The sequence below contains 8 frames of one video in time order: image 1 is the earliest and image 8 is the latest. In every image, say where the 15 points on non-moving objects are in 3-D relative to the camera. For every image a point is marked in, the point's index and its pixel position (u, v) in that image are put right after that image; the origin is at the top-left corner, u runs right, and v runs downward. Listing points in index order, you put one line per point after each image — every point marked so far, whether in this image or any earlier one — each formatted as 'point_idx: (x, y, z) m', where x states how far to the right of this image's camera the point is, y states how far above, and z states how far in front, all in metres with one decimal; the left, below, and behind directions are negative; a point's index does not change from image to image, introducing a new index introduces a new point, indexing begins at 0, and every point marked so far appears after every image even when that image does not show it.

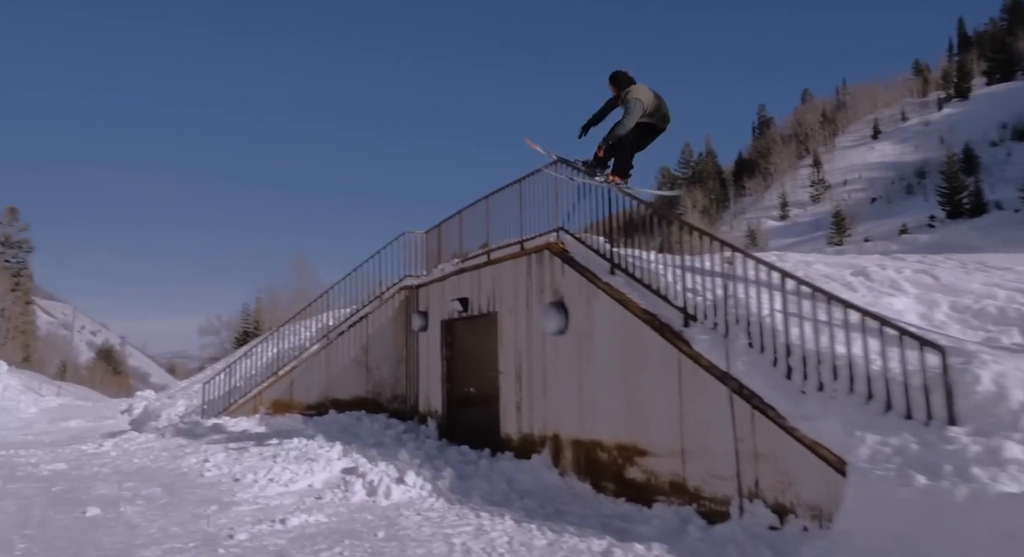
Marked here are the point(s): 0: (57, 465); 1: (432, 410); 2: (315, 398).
0: (-8.0, -3.3, +12.1) m
1: (-1.4, -2.4, +12.6) m
2: (-4.2, -2.6, +14.9) m
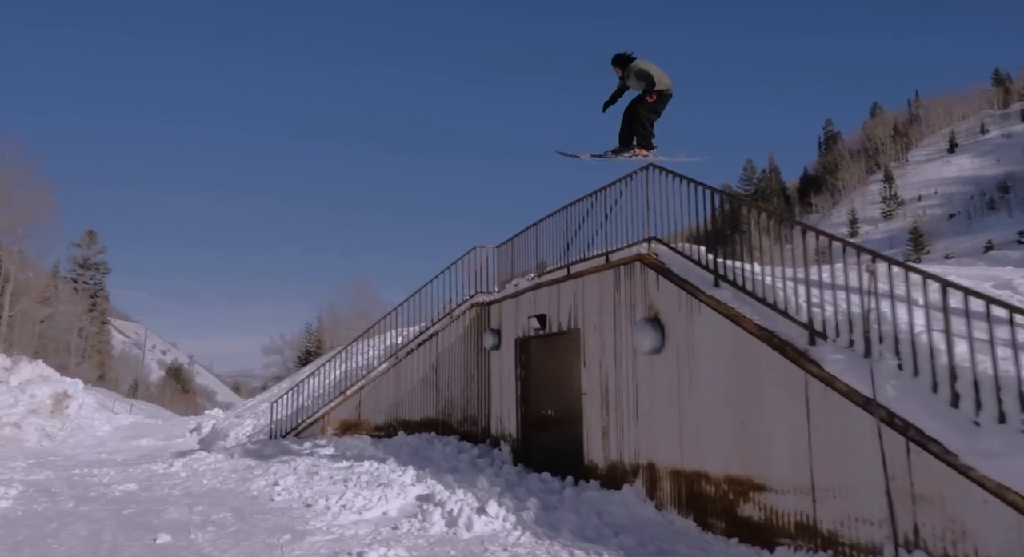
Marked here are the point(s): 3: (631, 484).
0: (-6.6, -3.6, +12.0) m
1: (-0.1, -2.7, +12.0) m
2: (-2.7, -2.9, +14.5) m
3: (+1.3, -2.4, +7.9) m
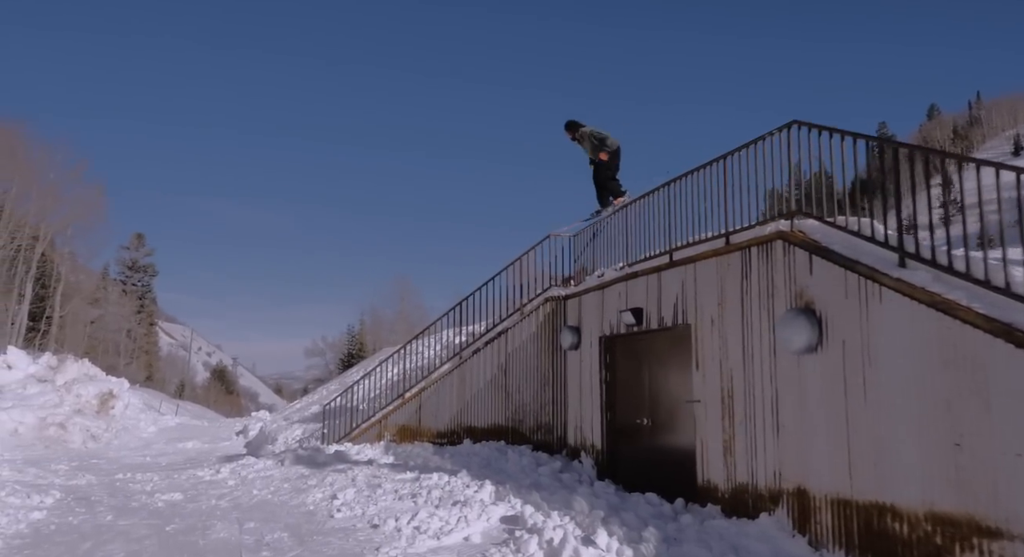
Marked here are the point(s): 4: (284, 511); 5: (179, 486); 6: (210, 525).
0: (-5.4, -3.4, +10.9) m
1: (+1.2, -2.5, +10.6) m
2: (-1.2, -2.8, +13.2) m
3: (+2.4, -2.2, +6.5) m
4: (-3.2, -3.3, +9.8) m
5: (-5.6, -3.5, +11.7) m
6: (-4.1, -3.3, +9.4) m
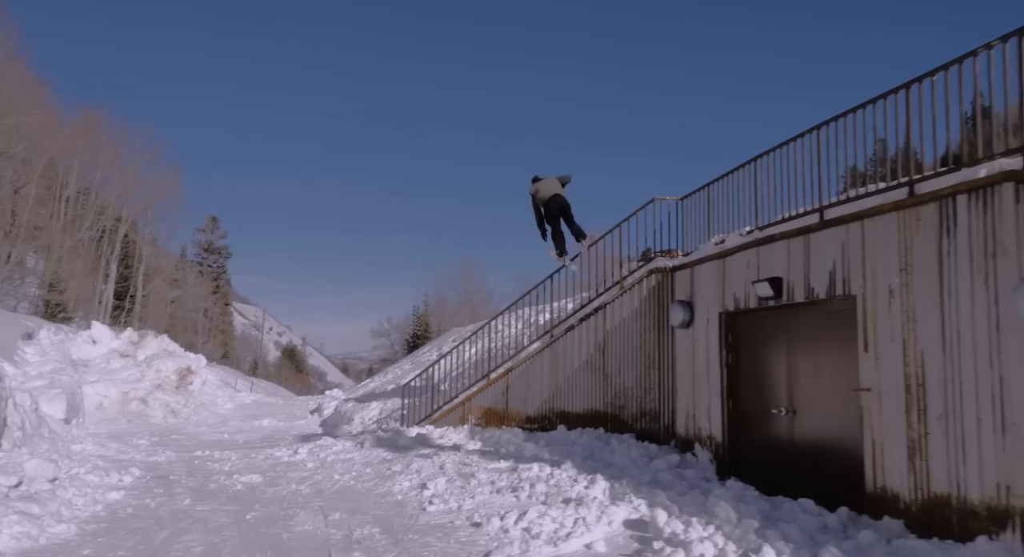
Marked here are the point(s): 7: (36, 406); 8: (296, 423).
0: (-3.9, -2.9, +10.3) m
1: (+2.6, -2.1, +9.3) m
2: (+0.4, -2.3, +12.1) m
3: (+3.4, -1.9, +5.1) m
4: (-1.9, -2.9, +9.0) m
5: (-4.0, -3.0, +11.0) m
6: (-2.7, -2.9, +8.6) m
7: (-7.4, -2.0, +10.8) m
8: (-4.9, -3.3, +15.8) m
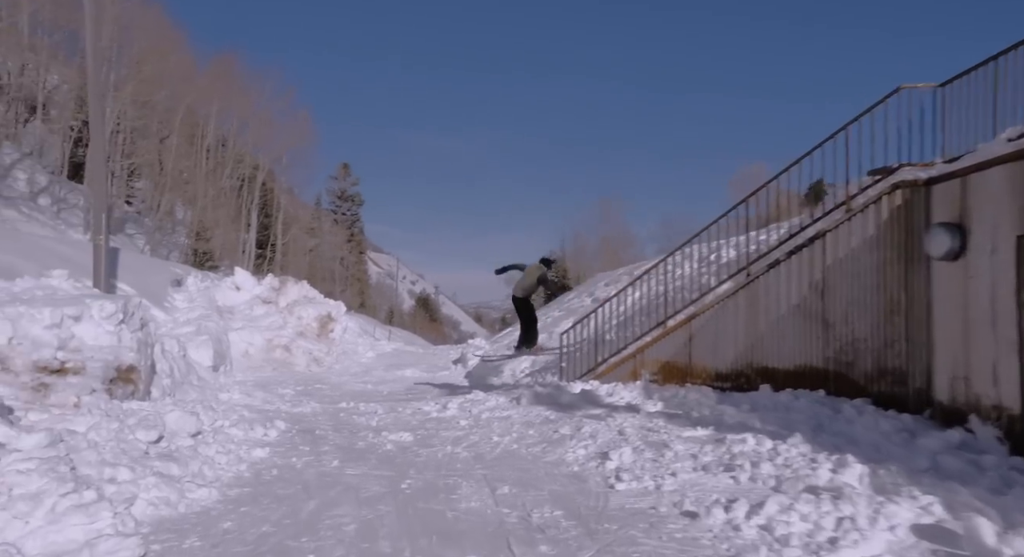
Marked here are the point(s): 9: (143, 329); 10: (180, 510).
0: (-1.4, -2.0, +9.0) m
1: (+4.8, -1.2, +6.8) m
2: (+3.1, -1.2, +10.0) m
3: (+4.8, -1.3, +2.5) m
4: (+0.3, -2.1, +7.4) m
5: (-1.5, -2.1, +9.8) m
6: (-0.6, -2.1, +7.1) m
7: (-4.9, -1.1, +10.1) m
8: (-1.5, -2.0, +14.6) m
9: (-4.5, -0.6, +8.4) m
10: (-3.2, -2.2, +6.6) m
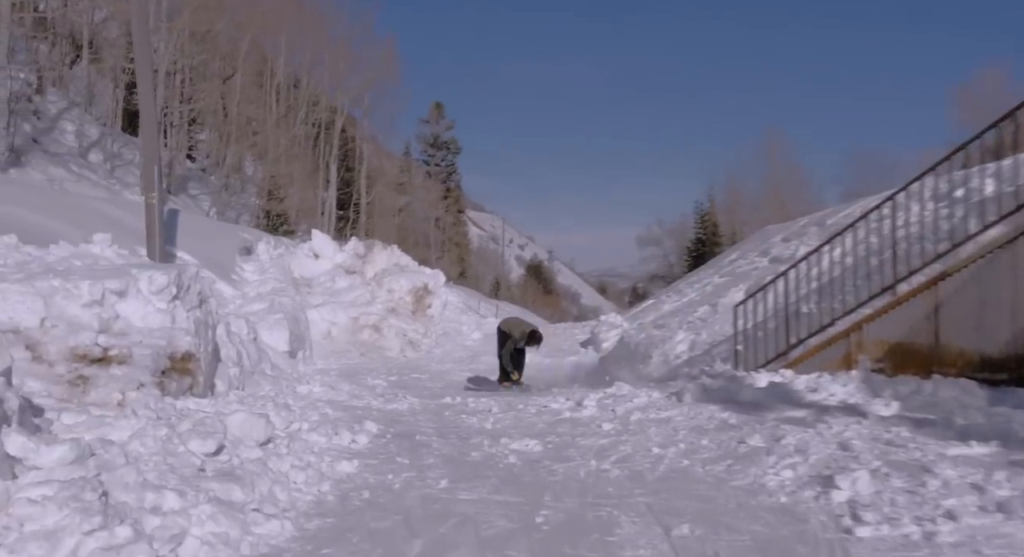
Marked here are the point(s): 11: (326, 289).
0: (+0.2, -1.6, +6.9) m
1: (+6.0, -0.8, +4.0) m
2: (+4.8, -0.7, +7.3) m
3: (+5.5, -1.0, -0.3) m
4: (+1.7, -1.7, +5.1) m
5: (+0.2, -1.6, +7.7) m
6: (+0.7, -1.8, +5.0) m
7: (-3.1, -0.7, +8.4) m
8: (+0.8, -1.4, +12.5) m
9: (-3.0, -0.3, +6.7) m
10: (-1.9, -1.9, +4.8) m
11: (-3.6, -0.2, +13.6) m
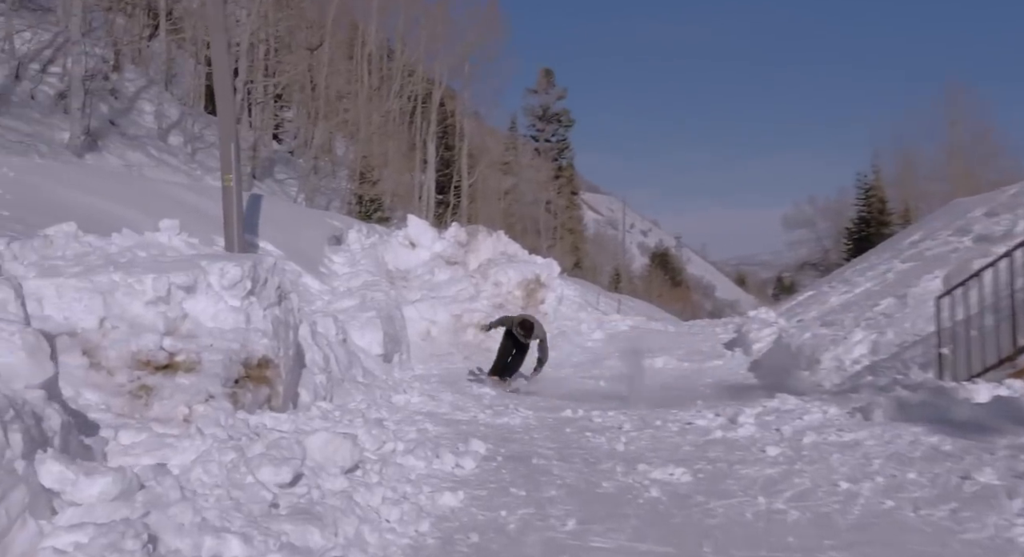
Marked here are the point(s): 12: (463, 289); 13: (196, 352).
0: (+1.3, -1.5, +5.6) m
1: (+6.6, -0.6, +1.8) m
2: (+5.9, -0.5, +5.3) m
3: (+5.5, -0.9, -2.4) m
4: (+2.5, -1.6, +3.5) m
5: (+1.4, -1.5, +6.3) m
6: (+1.6, -1.7, +3.5) m
7: (-1.8, -0.6, +7.5) m
8: (+2.7, -1.3, +11.0) m
9: (-1.9, -0.2, +5.8) m
10: (-1.0, -1.8, +3.7) m
11: (-1.5, -0.1, +12.8) m
12: (-0.8, -0.2, +12.7) m
13: (-2.1, -0.5, +4.5) m
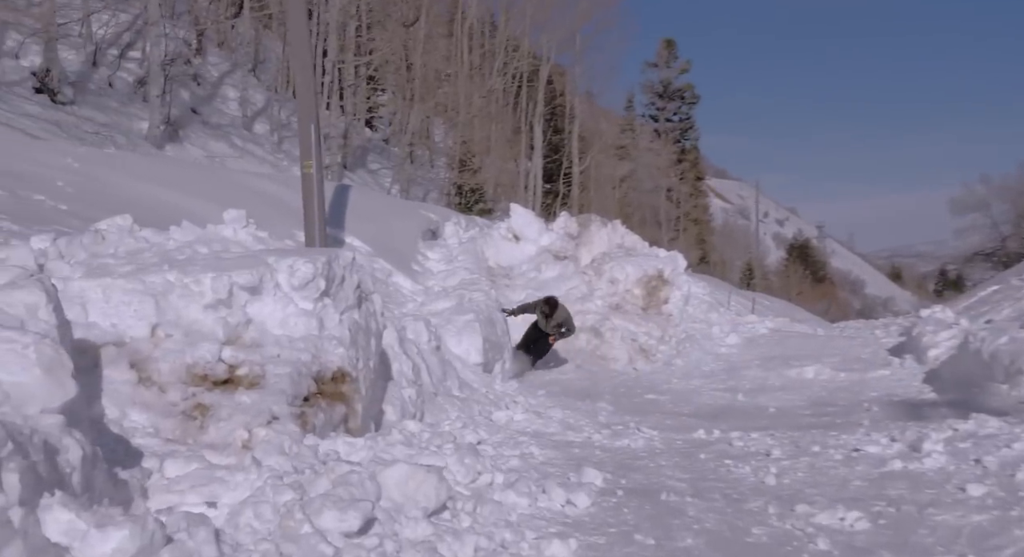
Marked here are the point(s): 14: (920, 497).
0: (+2.1, -1.5, +4.4) m
1: (+6.7, -0.5, -0.2) m
2: (+6.6, -0.4, +3.4) m
3: (+5.0, -0.7, -4.1) m
4: (+3.0, -1.5, +2.2) m
5: (+2.3, -1.5, +5.1) m
6: (+2.0, -1.6, +2.4) m
7: (-0.7, -0.6, +6.8) m
8: (+4.3, -1.2, +9.5) m
9: (-1.1, -0.2, +5.1) m
10: (-0.5, -1.8, +3.0) m
11: (+0.5, -0.1, +11.9) m
12: (+1.1, -0.2, +11.8) m
13: (-1.4, -0.5, +3.9) m
14: (+2.6, -1.4, +4.6) m
